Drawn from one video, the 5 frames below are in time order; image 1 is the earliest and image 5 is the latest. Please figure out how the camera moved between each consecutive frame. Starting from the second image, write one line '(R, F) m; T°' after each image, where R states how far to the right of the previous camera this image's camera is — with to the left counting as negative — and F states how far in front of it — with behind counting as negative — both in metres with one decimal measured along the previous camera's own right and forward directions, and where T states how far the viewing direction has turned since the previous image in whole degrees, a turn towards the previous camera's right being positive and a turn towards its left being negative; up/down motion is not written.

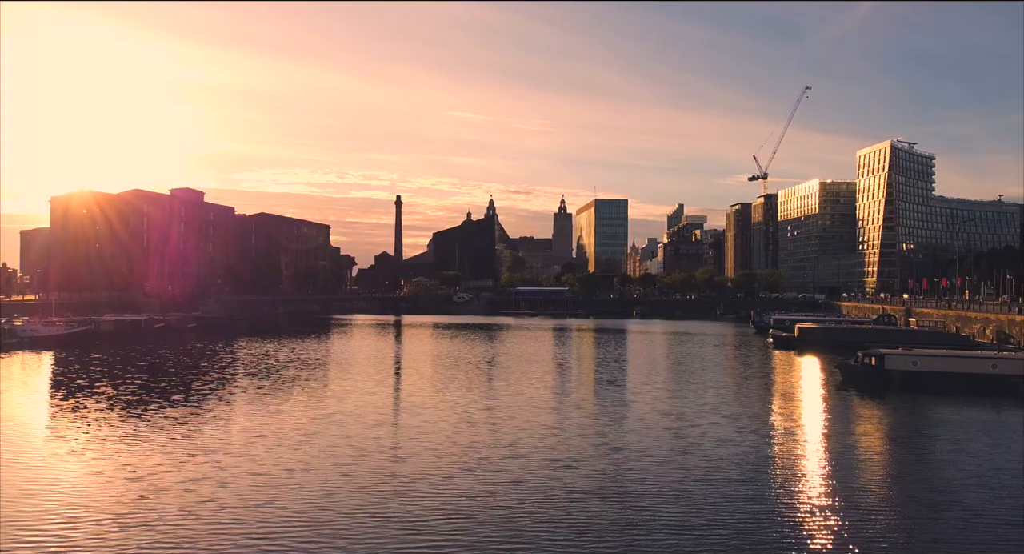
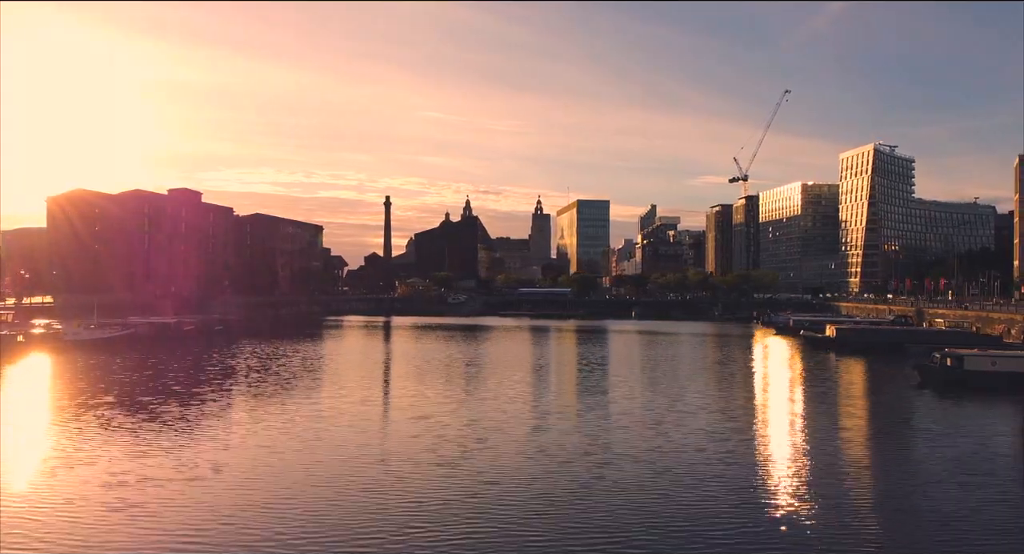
(-4.2, -0.4) m; +3°
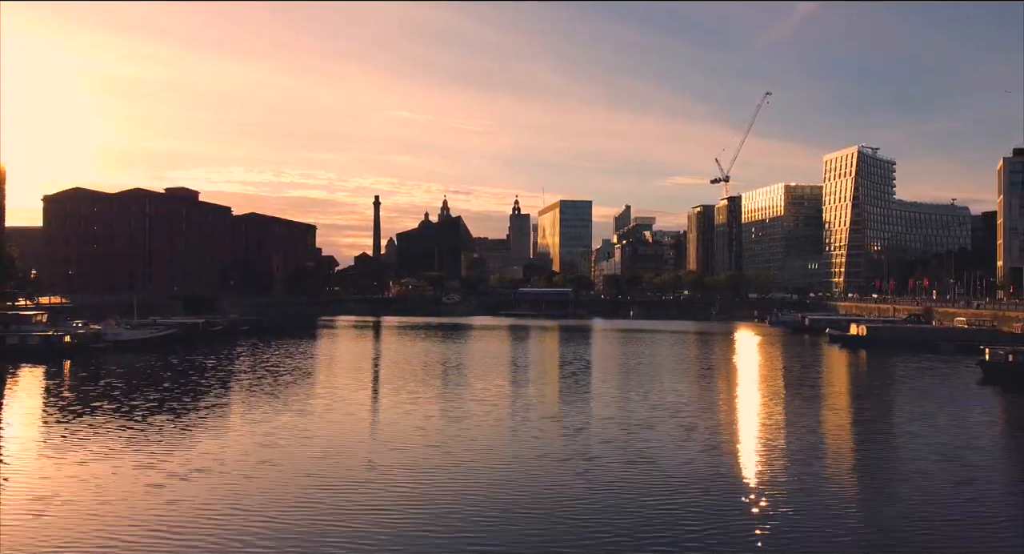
(-3.9, -0.3) m; +2°
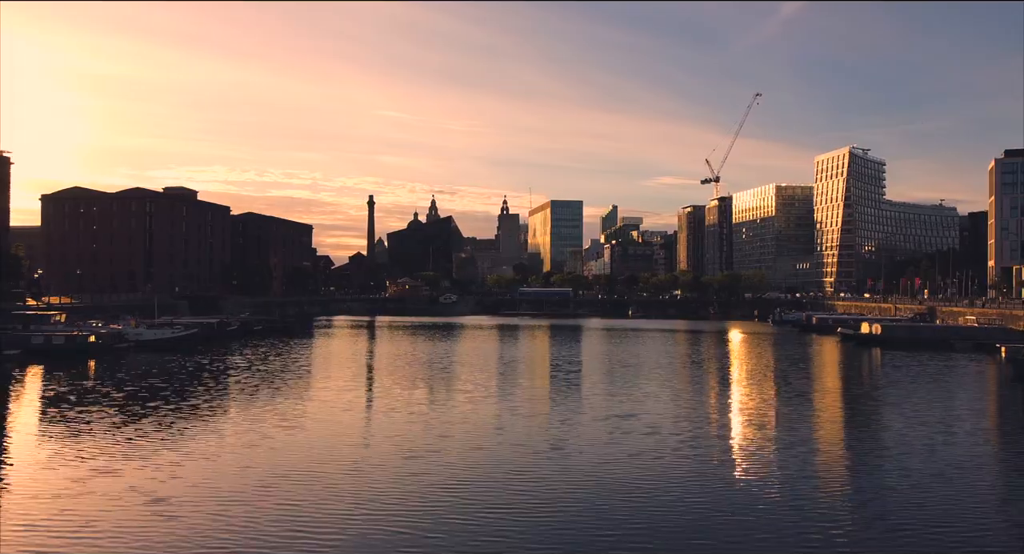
(-2.0, -0.2) m; +1°
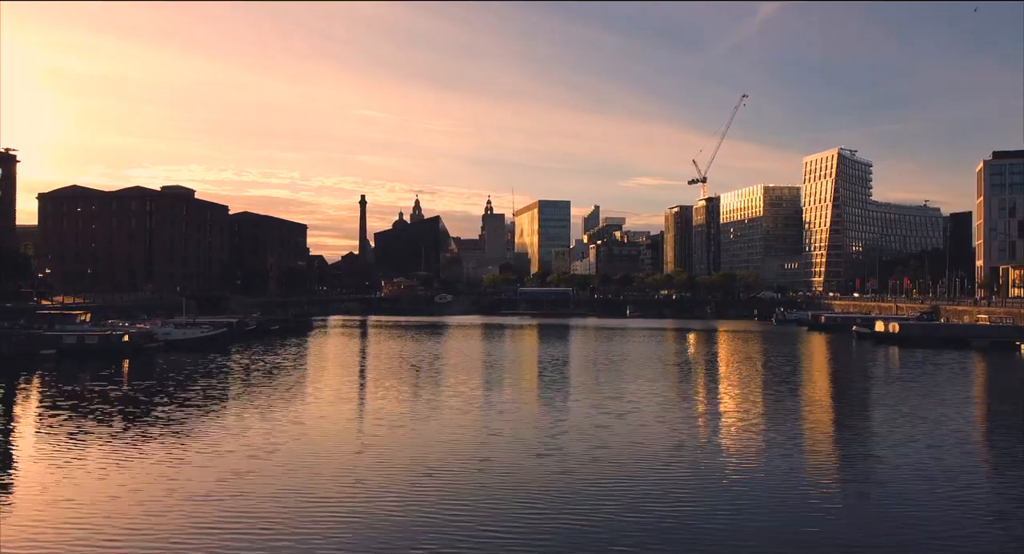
(-2.7, -0.2) m; +2°
